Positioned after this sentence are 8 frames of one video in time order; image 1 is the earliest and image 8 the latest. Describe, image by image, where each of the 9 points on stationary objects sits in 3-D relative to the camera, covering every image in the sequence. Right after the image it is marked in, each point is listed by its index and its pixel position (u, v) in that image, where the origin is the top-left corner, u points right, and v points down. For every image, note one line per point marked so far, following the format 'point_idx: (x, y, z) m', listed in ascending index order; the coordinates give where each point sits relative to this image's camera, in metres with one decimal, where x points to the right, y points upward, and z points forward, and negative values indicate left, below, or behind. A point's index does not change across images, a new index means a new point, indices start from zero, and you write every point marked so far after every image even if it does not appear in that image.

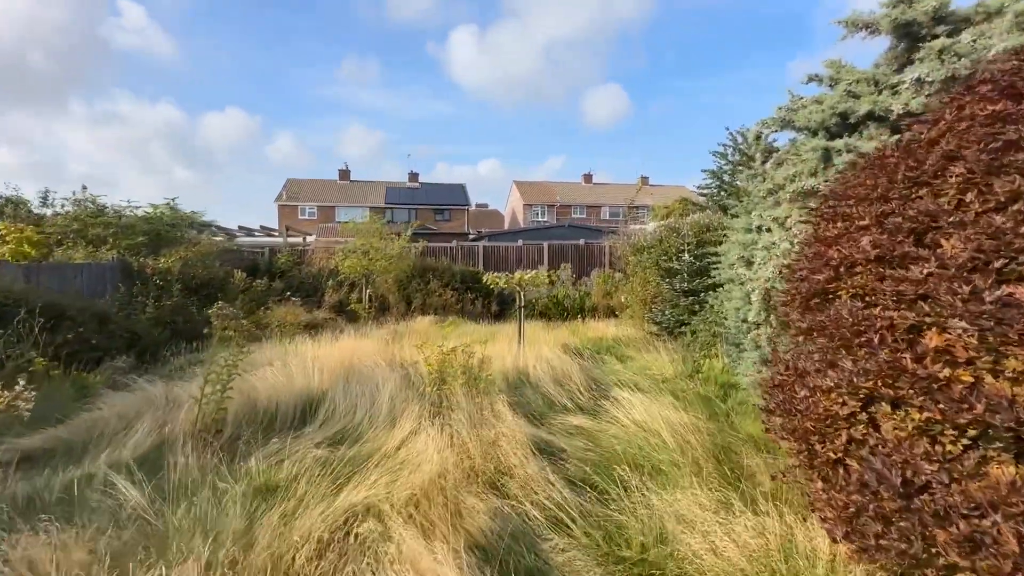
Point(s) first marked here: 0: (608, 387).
0: (+1.0, -1.0, +5.0) m
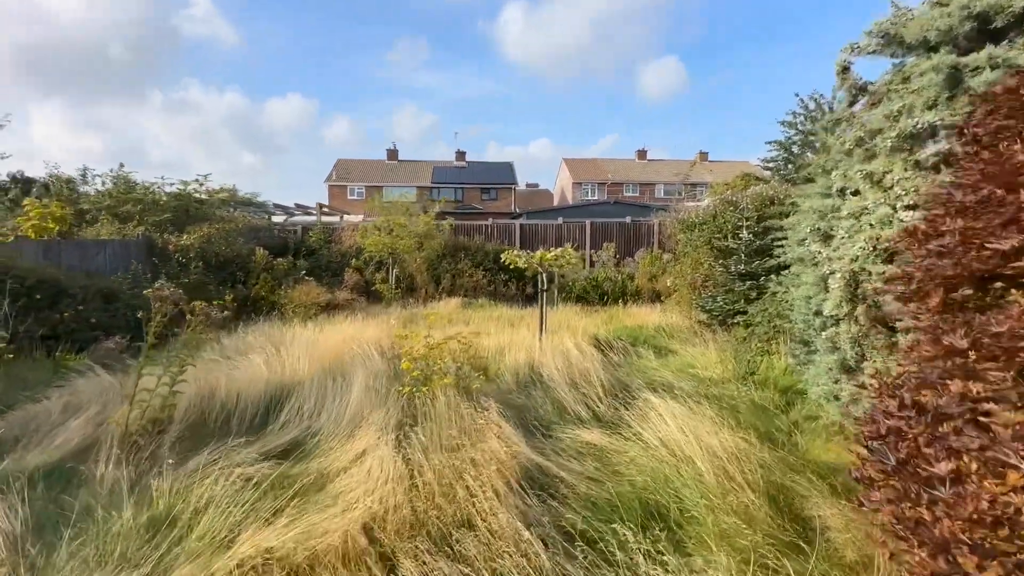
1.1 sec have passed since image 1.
0: (+1.0, -0.9, +4.1) m
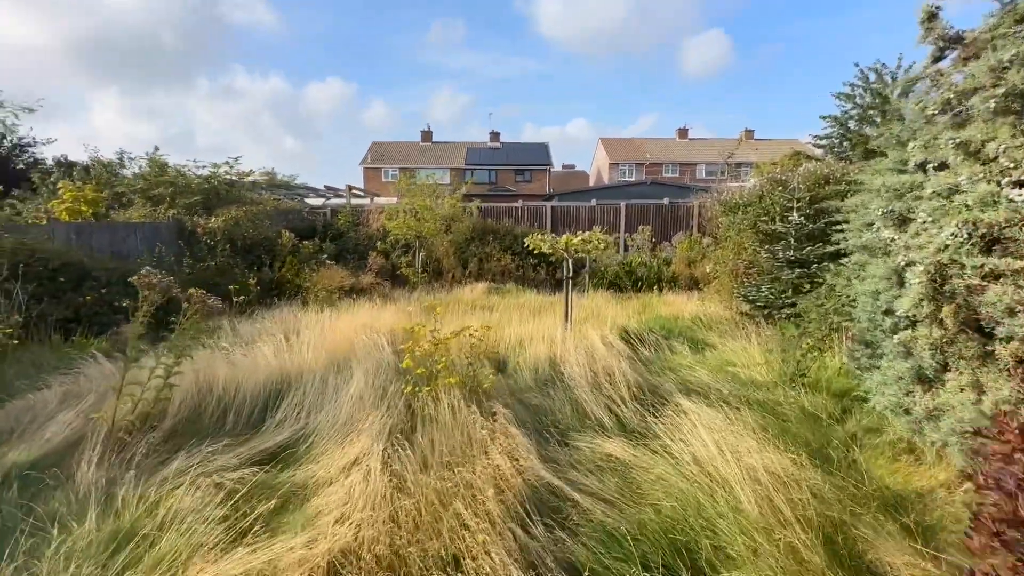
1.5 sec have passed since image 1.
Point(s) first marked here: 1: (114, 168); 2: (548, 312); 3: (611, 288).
0: (+1.2, -0.8, +3.6) m
1: (-8.9, +2.7, +10.9) m
2: (+0.5, -0.4, +7.4) m
3: (+2.0, 0.0, +9.8) m
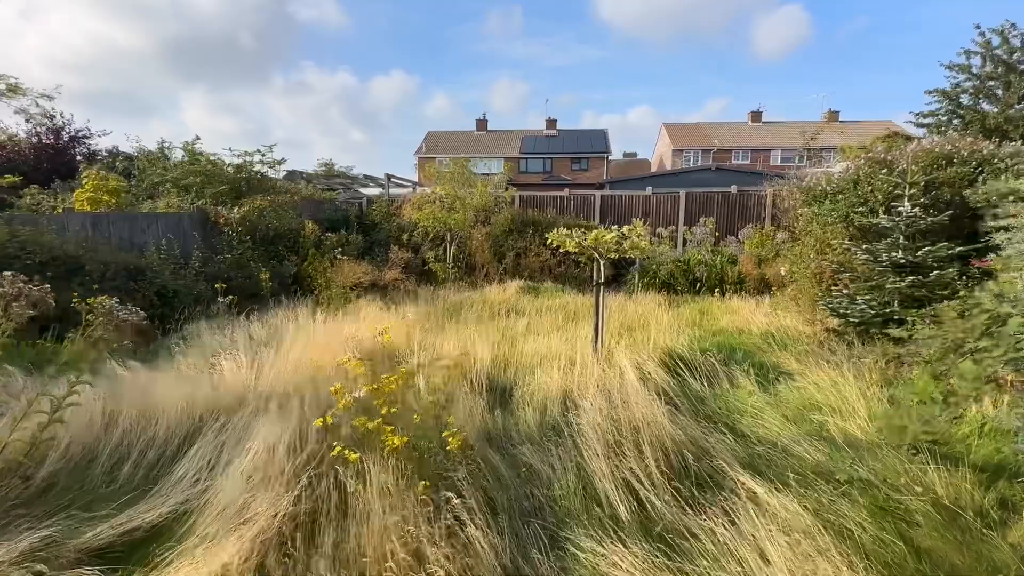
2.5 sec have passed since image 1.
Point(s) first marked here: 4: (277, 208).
0: (+1.1, -0.9, +2.5) m
1: (-8.0, +2.9, +10.8) m
2: (+0.9, -0.5, +6.3) m
3: (+2.6, 0.0, +8.5) m
4: (-4.4, +1.5, +9.1) m
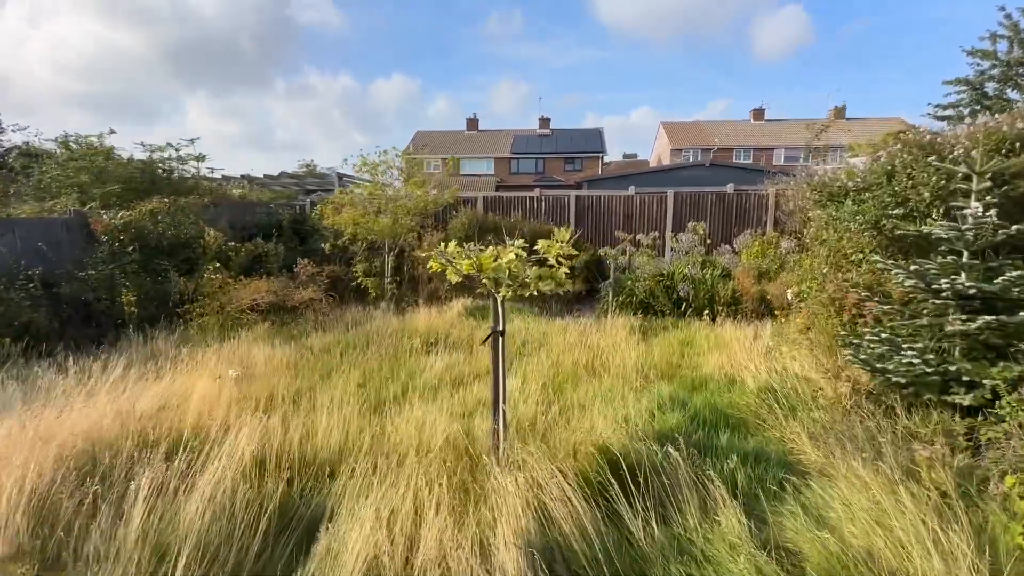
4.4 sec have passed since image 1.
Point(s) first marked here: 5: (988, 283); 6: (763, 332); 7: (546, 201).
0: (+0.2, -1.2, +0.9) m
1: (-8.8, +2.6, +9.3) m
2: (+0.1, -0.8, +4.7) m
3: (+1.8, -0.3, +6.9) m
4: (-5.2, +1.2, +7.6) m
5: (+3.1, +0.1, +3.2) m
6: (+3.0, -0.5, +5.7) m
7: (+0.7, +1.8, +10.3) m
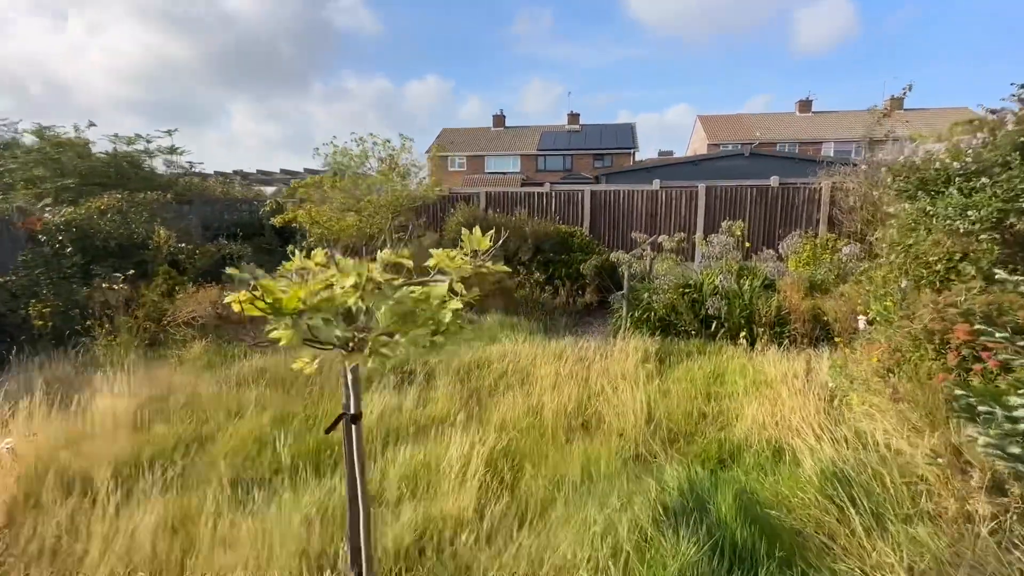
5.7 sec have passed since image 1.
0: (-0.4, -1.3, -0.3) m
1: (-8.7, +2.5, +8.6) m
2: (-0.2, -0.9, +3.5) m
3: (+1.7, -0.5, +5.5) m
4: (-5.3, +1.1, +6.7) m
5: (+2.7, -0.1, +1.8) m
6: (+2.7, -0.7, +4.3) m
7: (+0.8, +1.7, +9.0) m
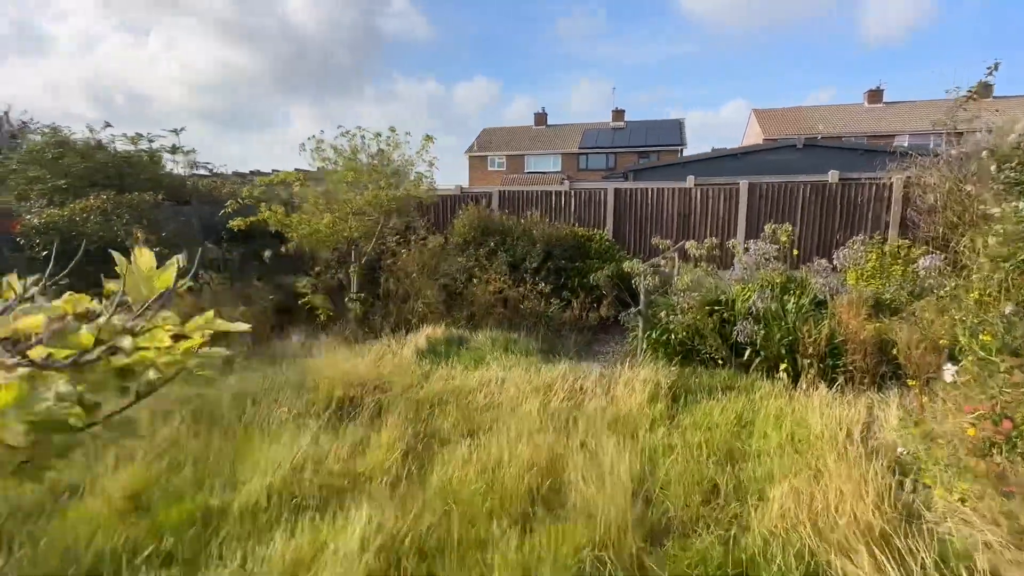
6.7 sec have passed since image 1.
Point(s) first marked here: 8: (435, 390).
0: (-1.1, -1.5, -1.1) m
1: (-8.5, +2.5, +8.6) m
2: (-0.5, -1.0, +2.7) m
3: (+1.5, -0.7, +4.6) m
4: (-5.2, +1.0, +6.4) m
5: (+2.2, -0.3, +0.7) m
6: (+2.5, -0.9, +3.2) m
7: (+1.1, +1.5, +8.1) m
8: (-0.6, -0.8, +4.0) m
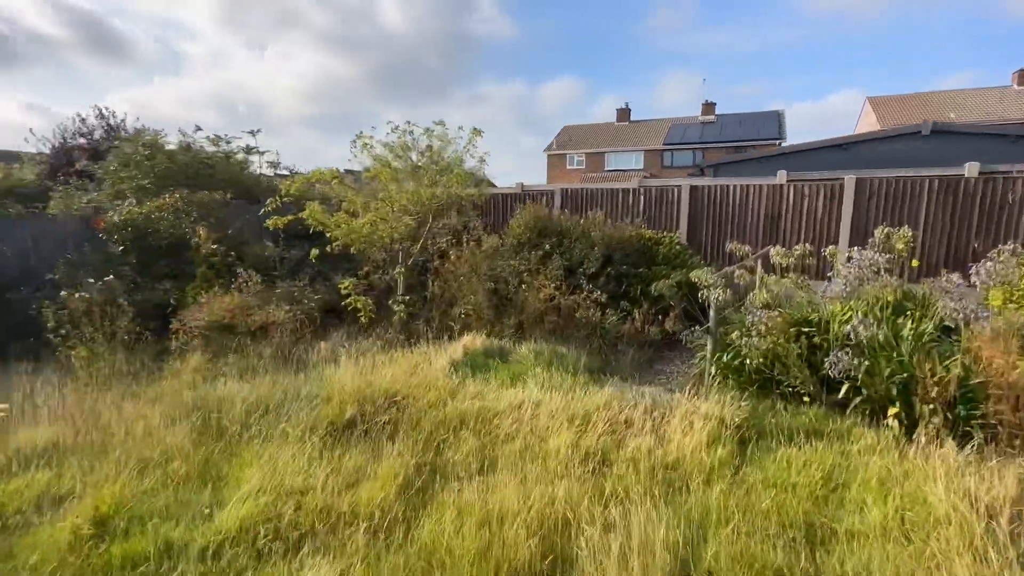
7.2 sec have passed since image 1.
0: (-1.7, -1.5, -1.4) m
1: (-7.3, +2.6, +9.4) m
2: (-0.5, -1.1, +2.2) m
3: (+1.8, -0.8, +3.8) m
4: (-4.5, +1.1, +6.6) m
5: (+1.9, -0.4, -0.1) m
6: (+2.5, -1.0, +2.3) m
7: (+2.0, +1.4, +7.3) m
8: (-0.4, -0.9, +3.6) m
